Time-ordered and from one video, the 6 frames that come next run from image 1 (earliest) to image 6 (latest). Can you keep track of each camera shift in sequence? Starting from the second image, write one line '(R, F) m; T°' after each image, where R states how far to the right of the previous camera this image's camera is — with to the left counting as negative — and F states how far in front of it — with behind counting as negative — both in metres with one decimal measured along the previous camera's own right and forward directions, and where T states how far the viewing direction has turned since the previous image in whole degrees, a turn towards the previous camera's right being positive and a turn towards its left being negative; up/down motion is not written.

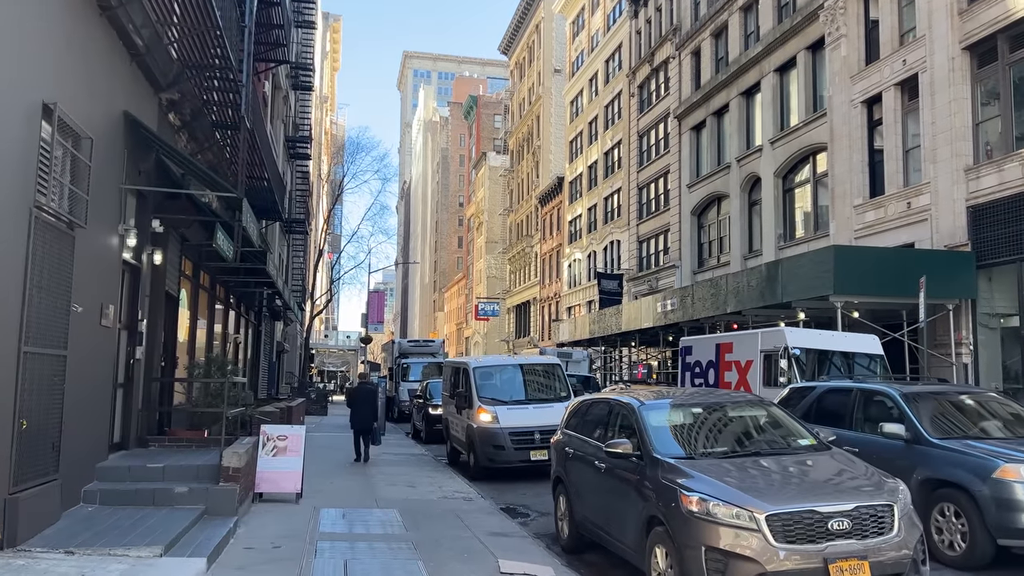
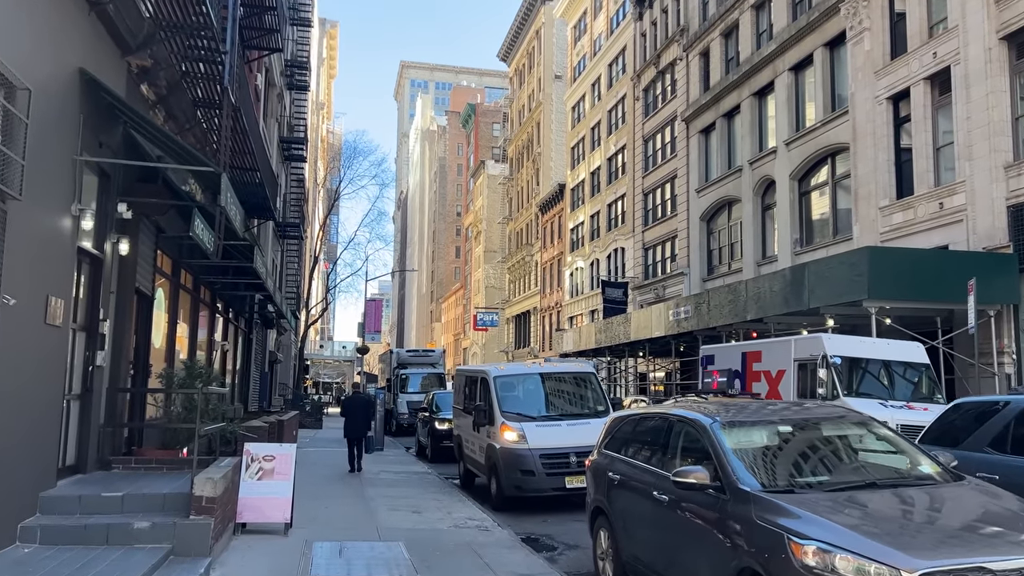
(-0.3, +1.4) m; 0°
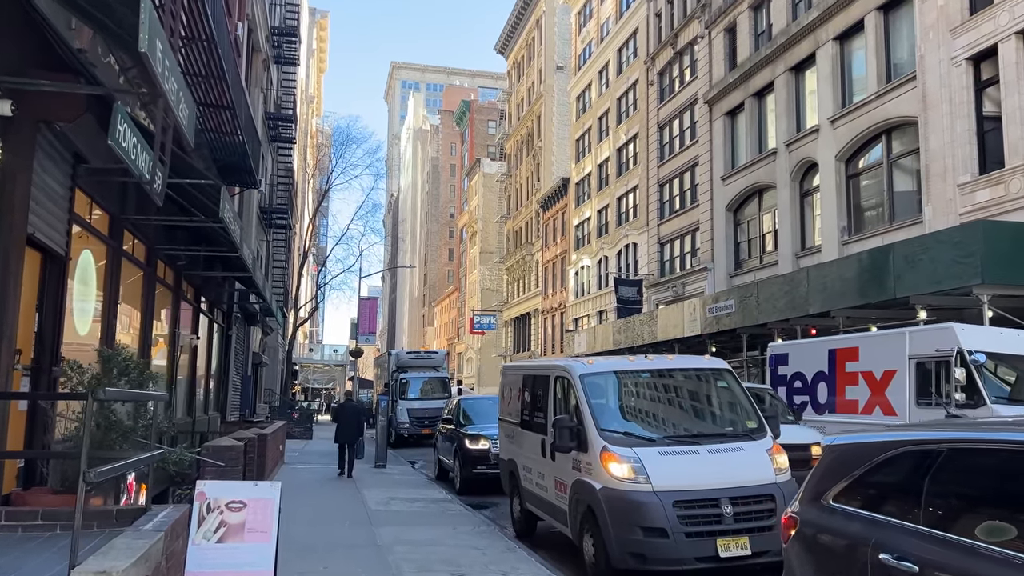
(-0.8, +3.3) m; +1°
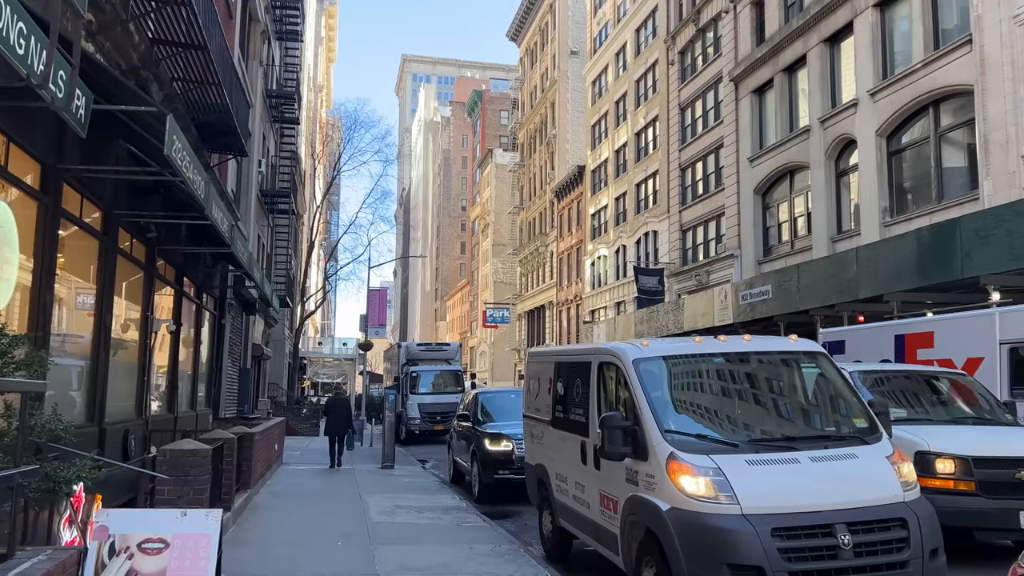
(-0.1, +1.7) m; -1°
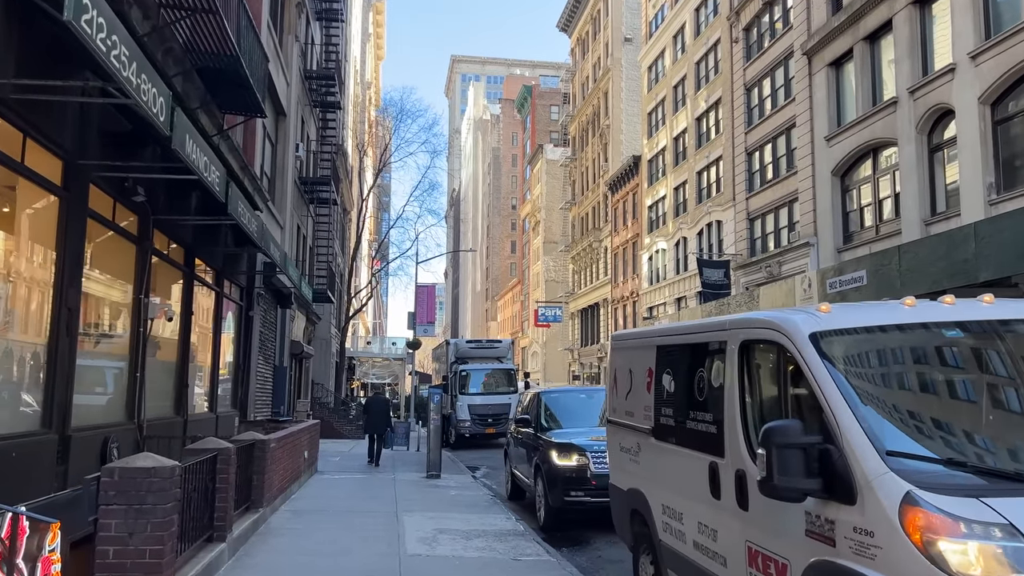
(-0.2, +2.1) m; -4°
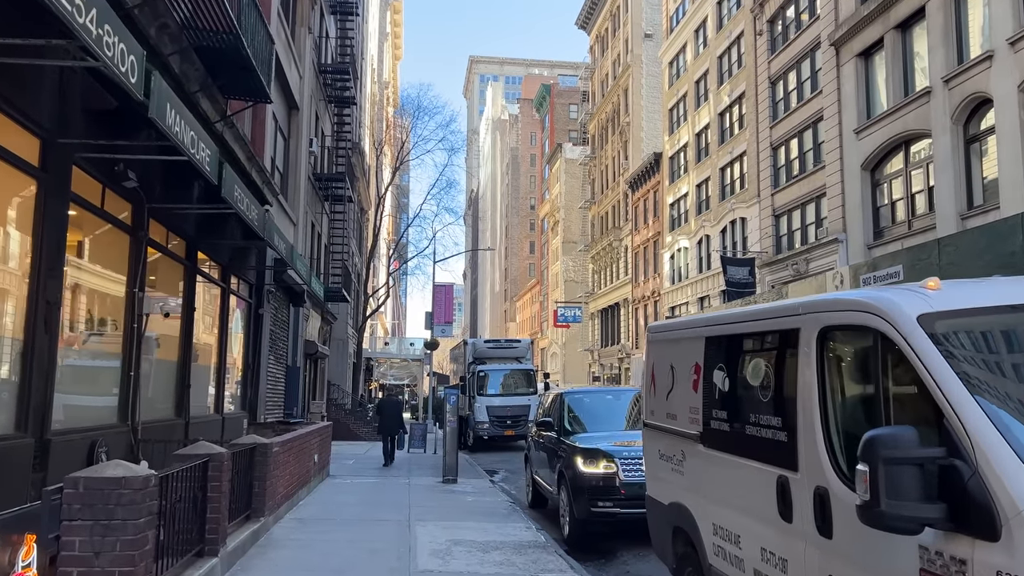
(0.0, +0.7) m; -1°
